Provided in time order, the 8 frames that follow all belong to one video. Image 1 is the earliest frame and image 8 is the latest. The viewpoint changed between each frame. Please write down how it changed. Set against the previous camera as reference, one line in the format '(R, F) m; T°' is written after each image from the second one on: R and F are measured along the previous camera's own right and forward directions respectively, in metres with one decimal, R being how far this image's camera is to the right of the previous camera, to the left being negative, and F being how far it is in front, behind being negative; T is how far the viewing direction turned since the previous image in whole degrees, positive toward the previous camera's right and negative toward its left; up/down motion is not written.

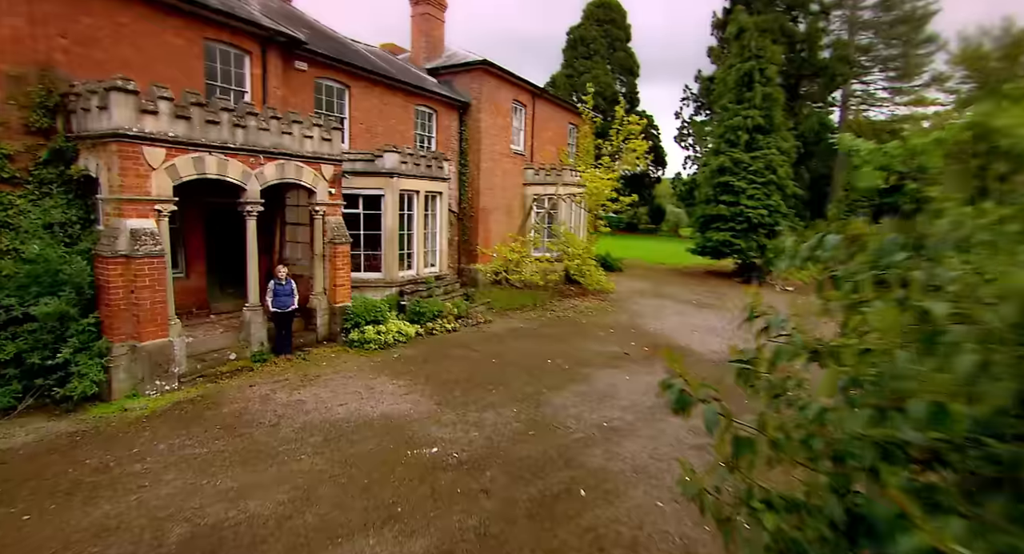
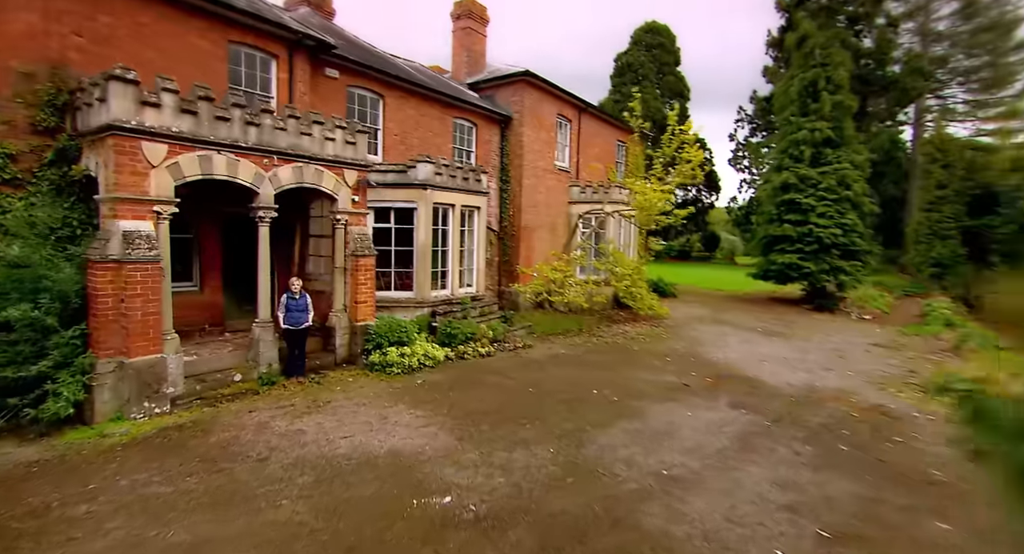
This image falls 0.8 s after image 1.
(+0.2, +1.3) m; -6°
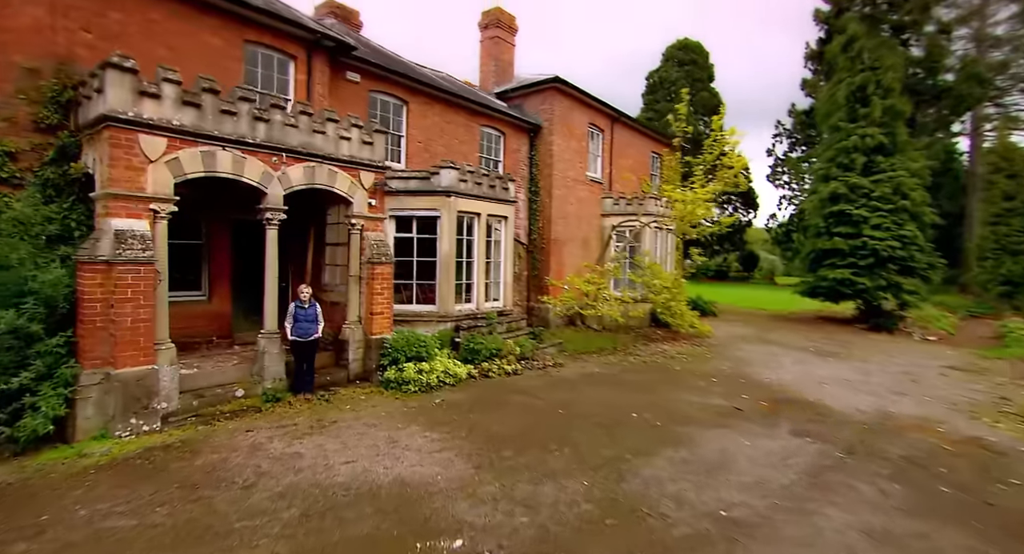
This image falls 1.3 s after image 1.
(+0.1, +0.9) m; -4°
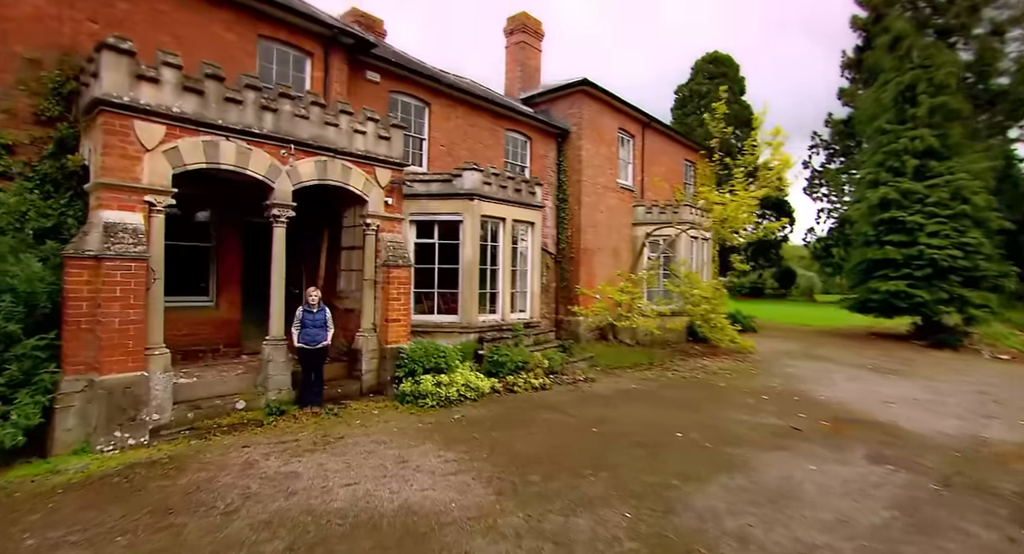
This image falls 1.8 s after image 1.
(0.0, +0.8) m; -3°
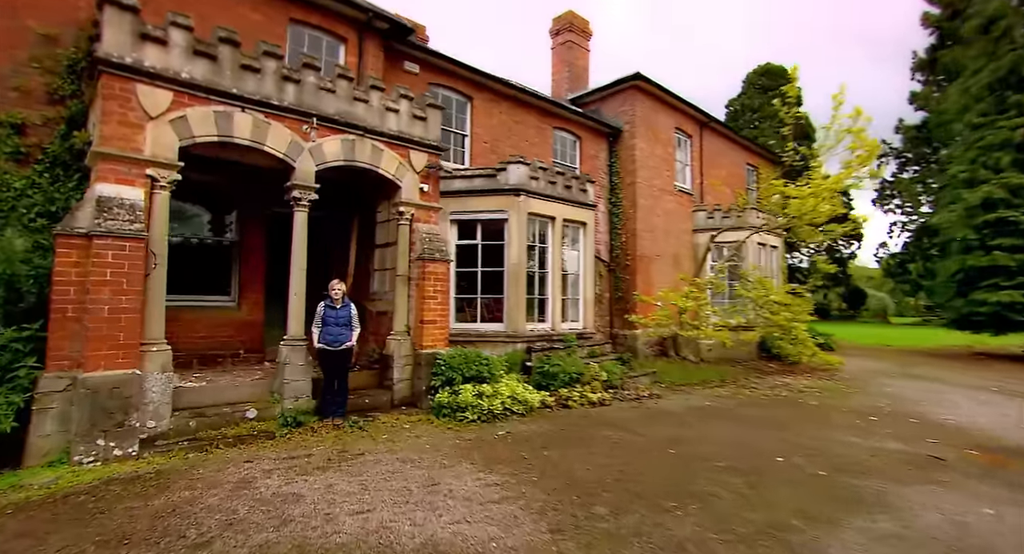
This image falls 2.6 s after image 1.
(-0.1, +1.2) m; -6°
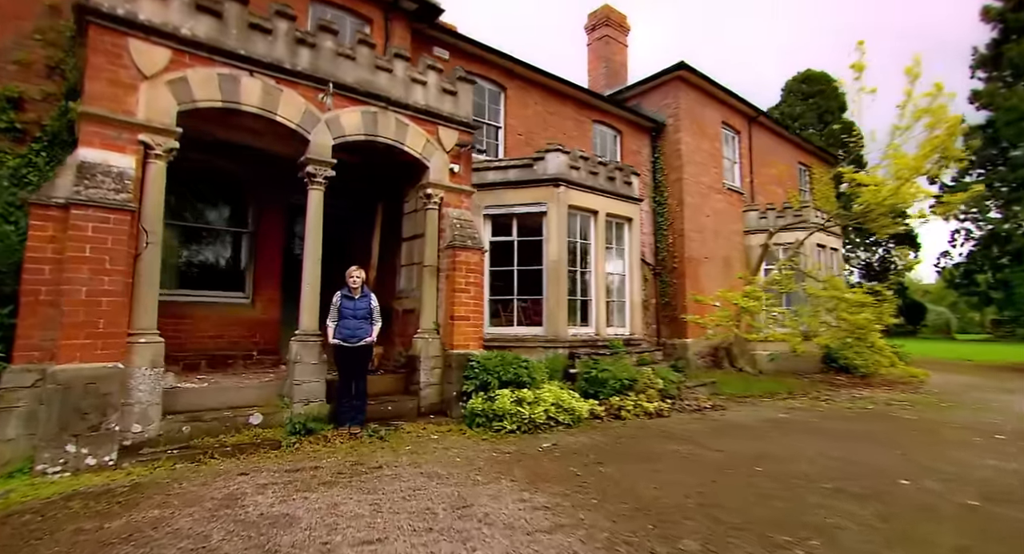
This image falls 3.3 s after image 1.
(-0.1, +1.0) m; -4°
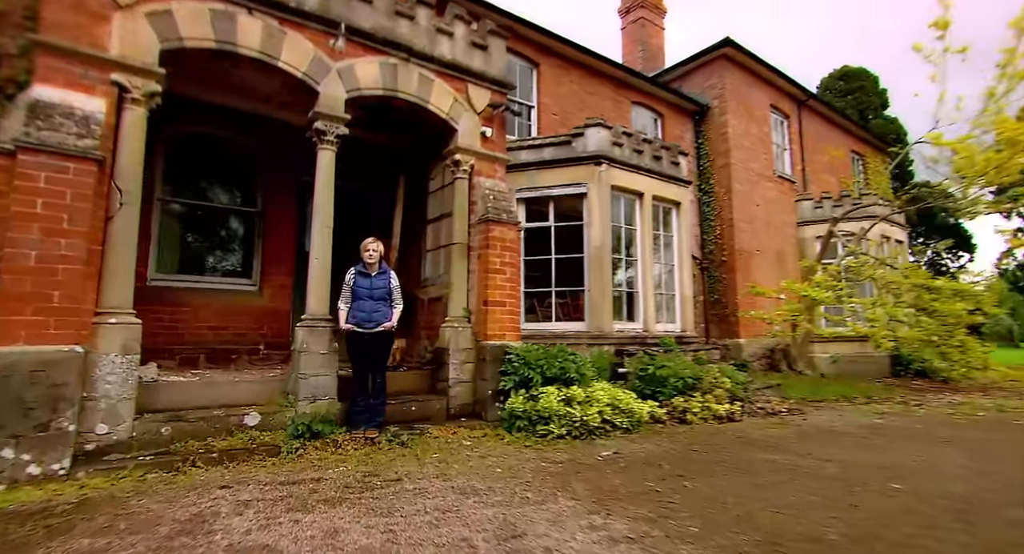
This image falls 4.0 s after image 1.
(-0.2, +1.0) m; -3°
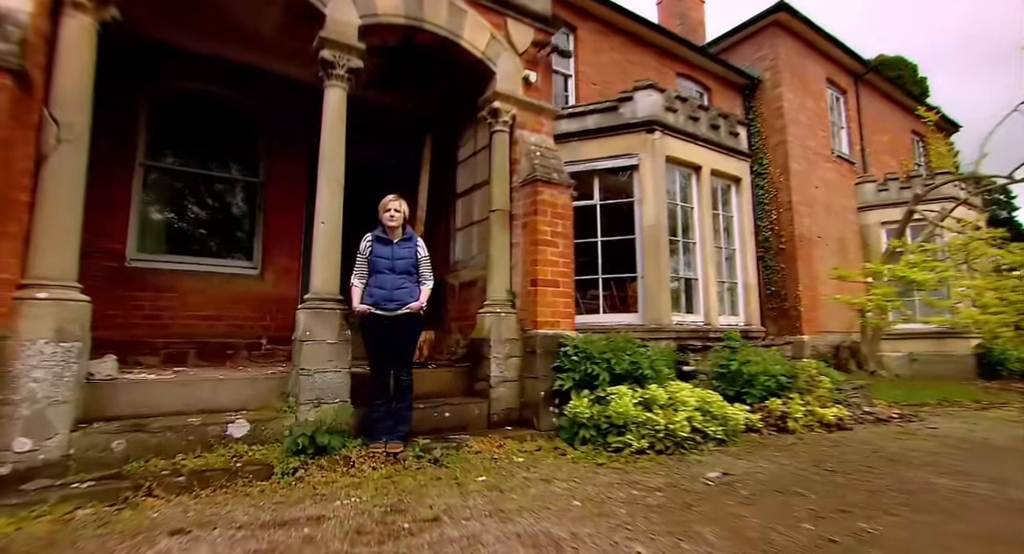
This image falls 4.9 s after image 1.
(-0.3, +1.1) m; -3°
